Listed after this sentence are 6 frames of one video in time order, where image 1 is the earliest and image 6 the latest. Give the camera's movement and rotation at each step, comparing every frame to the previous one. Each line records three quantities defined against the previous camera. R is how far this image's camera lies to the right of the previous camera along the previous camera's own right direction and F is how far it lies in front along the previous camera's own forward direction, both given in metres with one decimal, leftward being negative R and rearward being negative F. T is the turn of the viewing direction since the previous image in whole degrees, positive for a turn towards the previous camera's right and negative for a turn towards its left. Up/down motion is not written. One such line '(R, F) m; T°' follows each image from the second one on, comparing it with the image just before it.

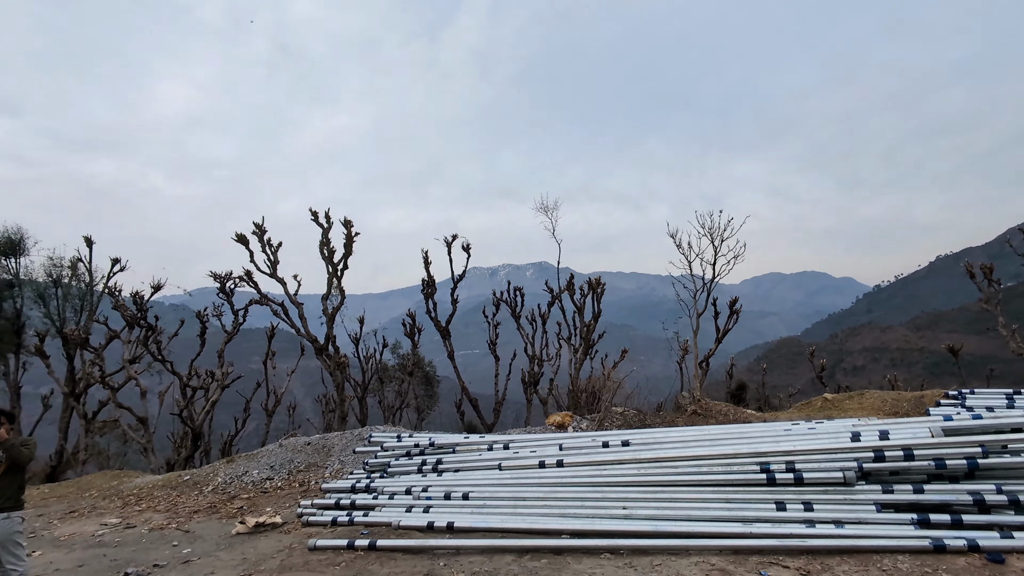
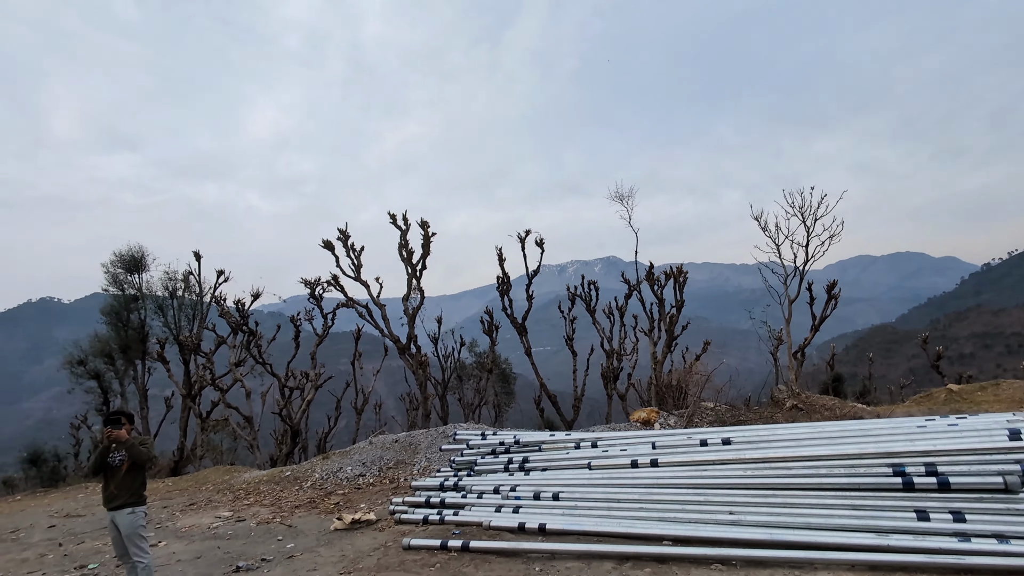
(-0.1, +0.2) m; -8°
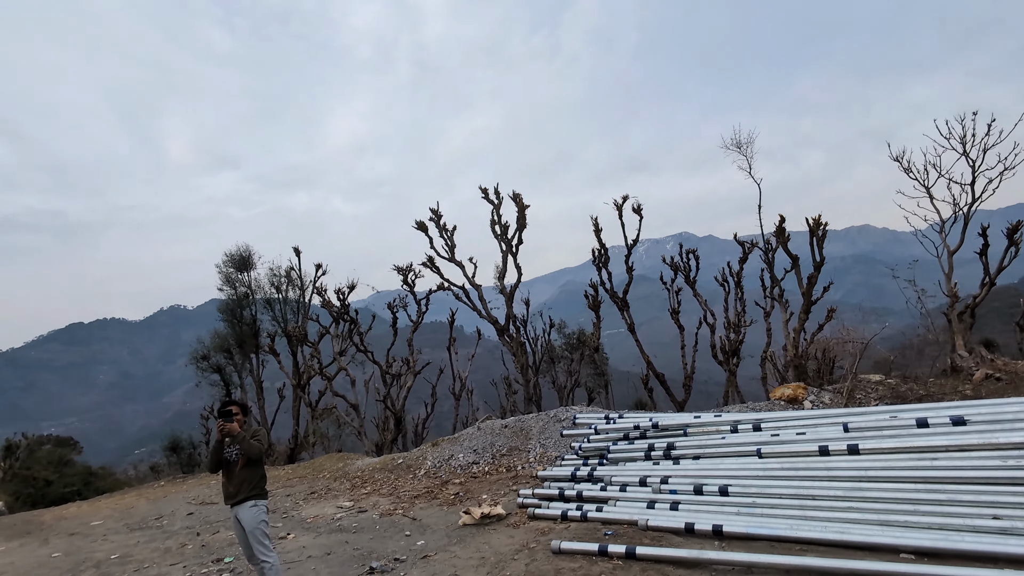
(-0.7, +0.9) m; -9°
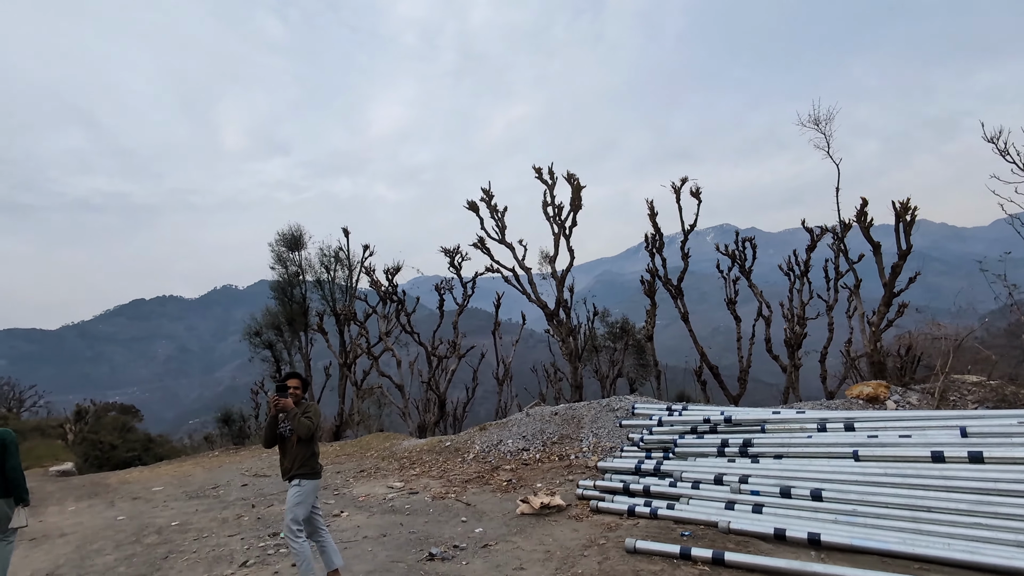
(-0.4, +0.4) m; -4°
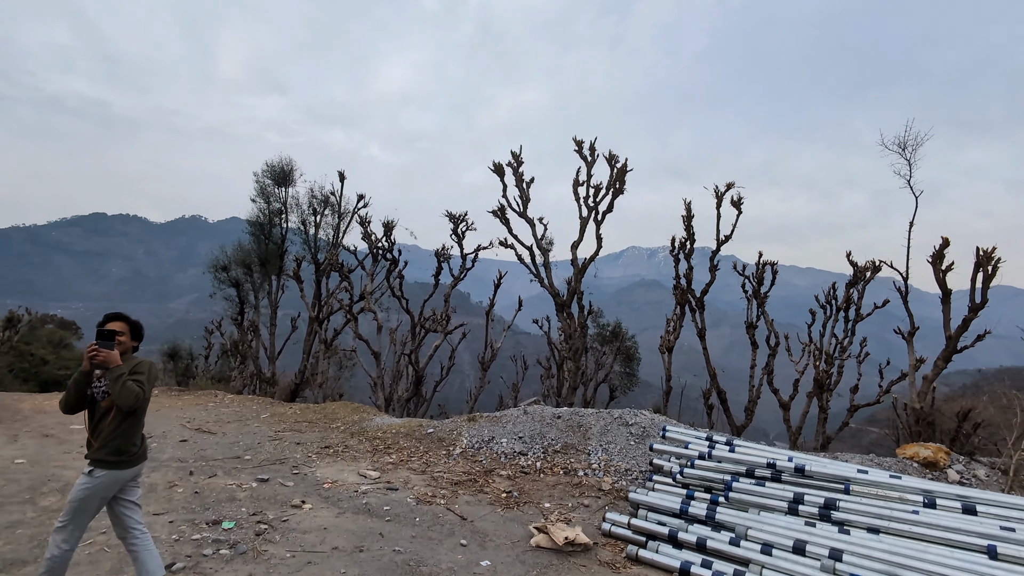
(-0.9, +1.4) m; +3°
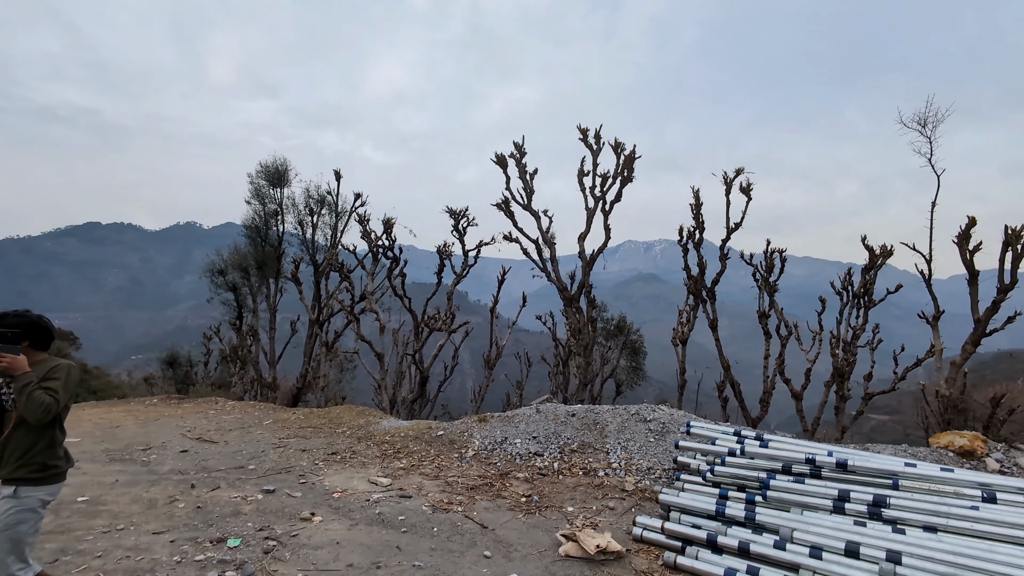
(-0.2, +0.4) m; 0°
